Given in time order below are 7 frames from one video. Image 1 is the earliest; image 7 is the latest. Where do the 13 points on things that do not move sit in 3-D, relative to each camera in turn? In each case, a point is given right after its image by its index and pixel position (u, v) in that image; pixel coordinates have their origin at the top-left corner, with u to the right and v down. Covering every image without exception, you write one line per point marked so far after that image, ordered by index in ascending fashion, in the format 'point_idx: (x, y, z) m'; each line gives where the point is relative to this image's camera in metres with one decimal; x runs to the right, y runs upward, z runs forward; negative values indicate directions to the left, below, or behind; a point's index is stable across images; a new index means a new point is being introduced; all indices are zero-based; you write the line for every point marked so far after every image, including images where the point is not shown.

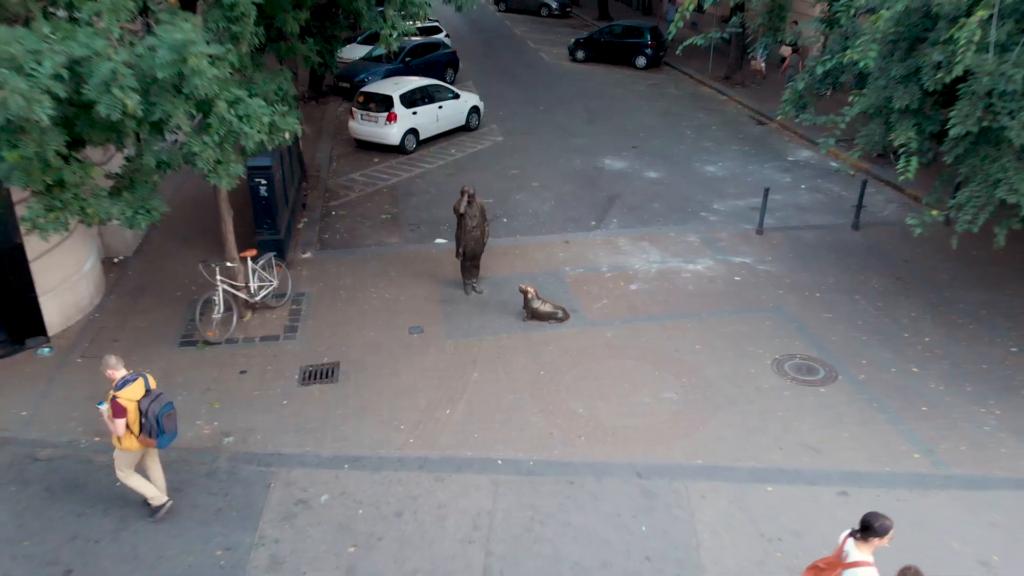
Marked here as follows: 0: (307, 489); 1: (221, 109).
0: (-2.6, -2.6, +5.7) m
1: (-3.0, +1.9, +4.7) m
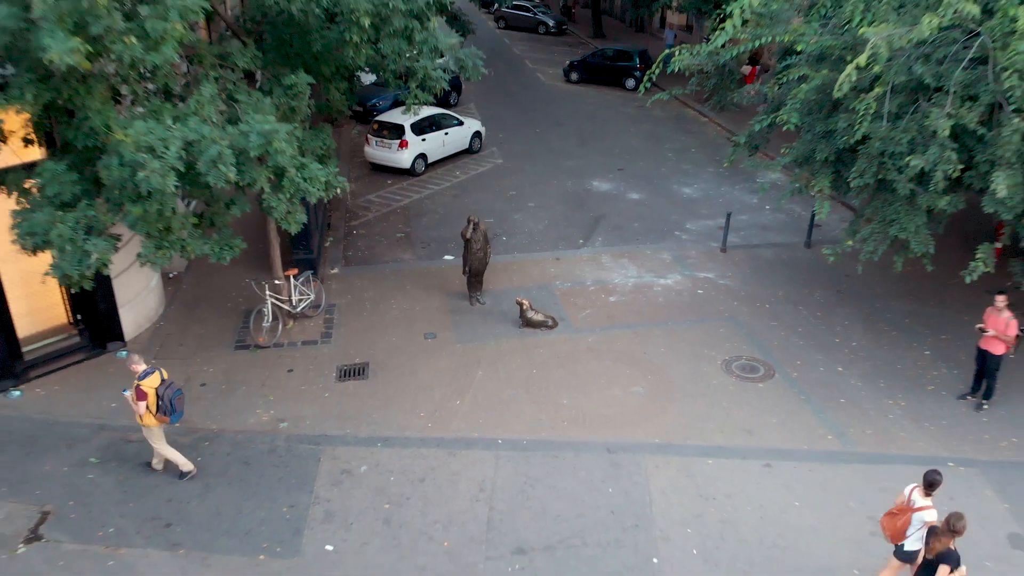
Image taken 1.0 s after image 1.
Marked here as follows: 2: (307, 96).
0: (-2.7, -2.9, +7.3) m
1: (-3.1, +1.6, +6.2) m
2: (-3.3, +3.1, +7.1) m
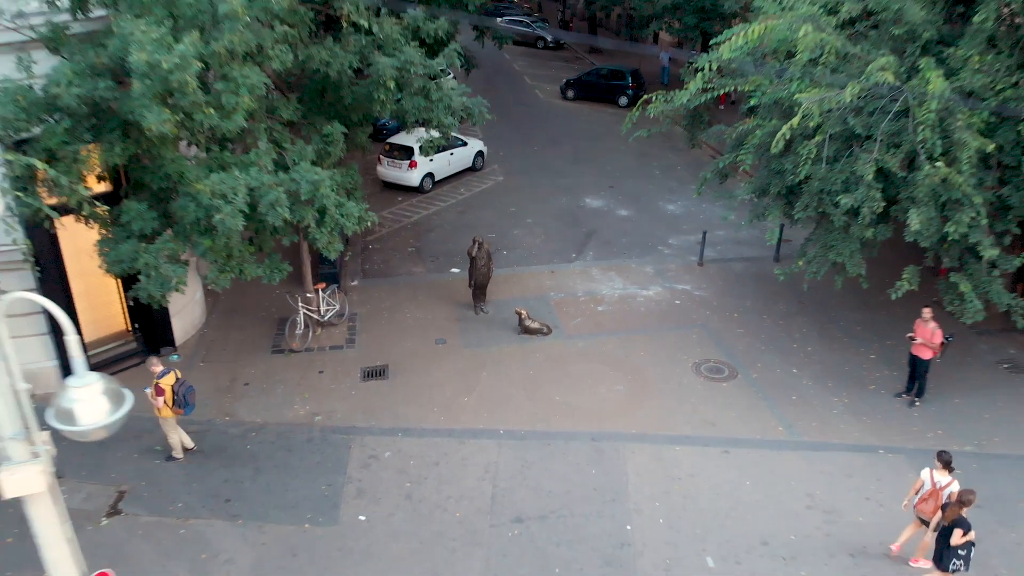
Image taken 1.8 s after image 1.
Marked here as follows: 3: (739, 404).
0: (-2.7, -3.2, +8.6) m
1: (-3.1, +1.3, +7.6) m
2: (-3.3, +2.8, +8.5) m
3: (+4.8, -2.5, +9.4) m
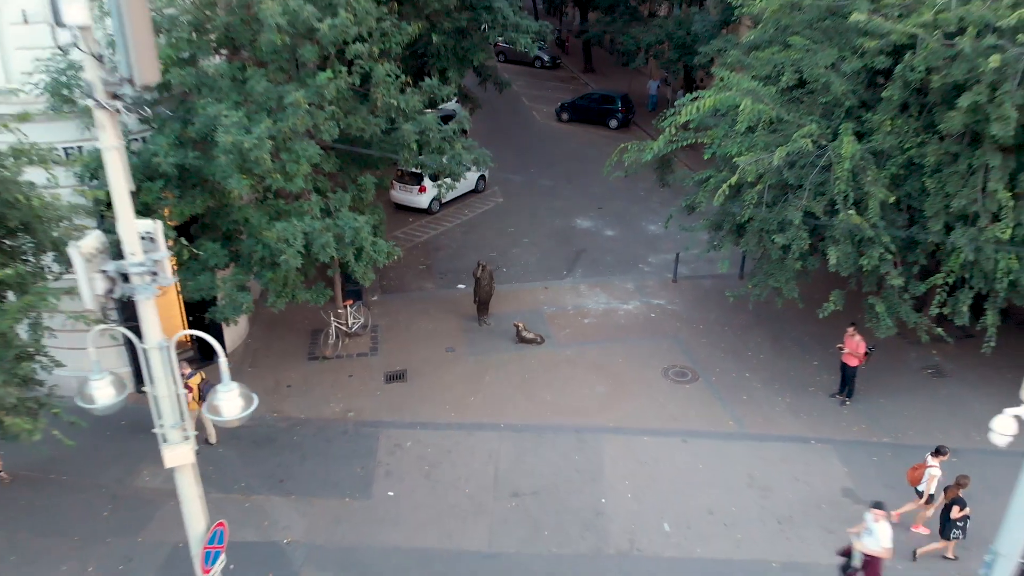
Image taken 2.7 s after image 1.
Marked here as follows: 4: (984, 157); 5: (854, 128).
0: (-2.7, -3.7, +10.6) m
1: (-3.1, +0.8, +9.5) m
2: (-3.3, +2.3, +10.4) m
3: (+4.8, -3.0, +11.3) m
4: (+9.9, +2.7, +9.2) m
5: (+7.5, +3.5, +9.6) m
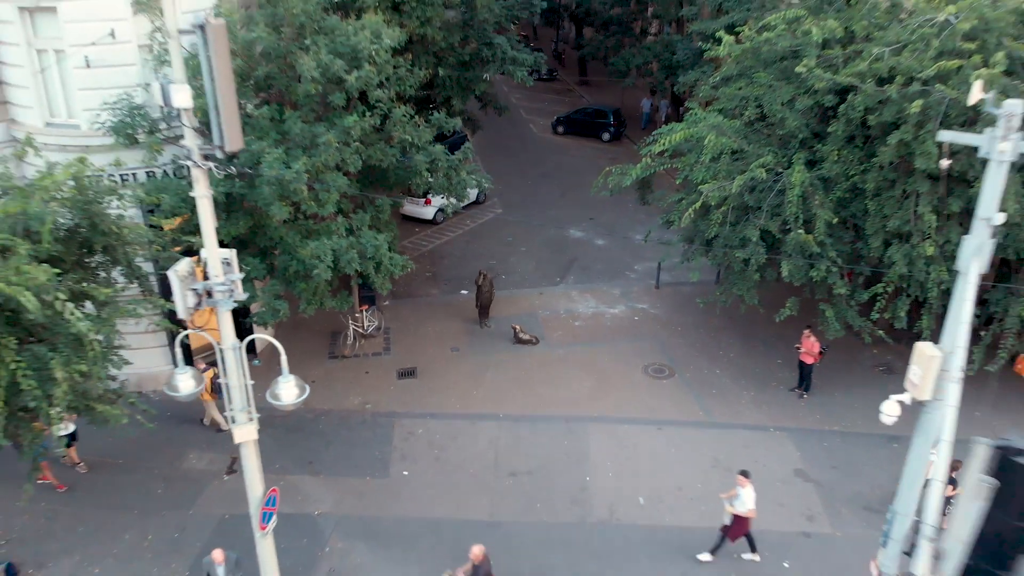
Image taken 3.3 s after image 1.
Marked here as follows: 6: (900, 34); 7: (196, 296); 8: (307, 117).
0: (-2.8, -3.9, +12.1) m
1: (-3.2, +0.6, +11.1) m
2: (-3.4, +2.1, +11.9) m
3: (+4.7, -3.2, +12.9) m
4: (+9.9, +2.5, +10.8) m
5: (+7.5, +3.3, +11.2) m
6: (+9.6, +6.3, +10.8) m
7: (-5.0, -0.1, +6.9) m
8: (-4.8, +4.1, +10.5) m
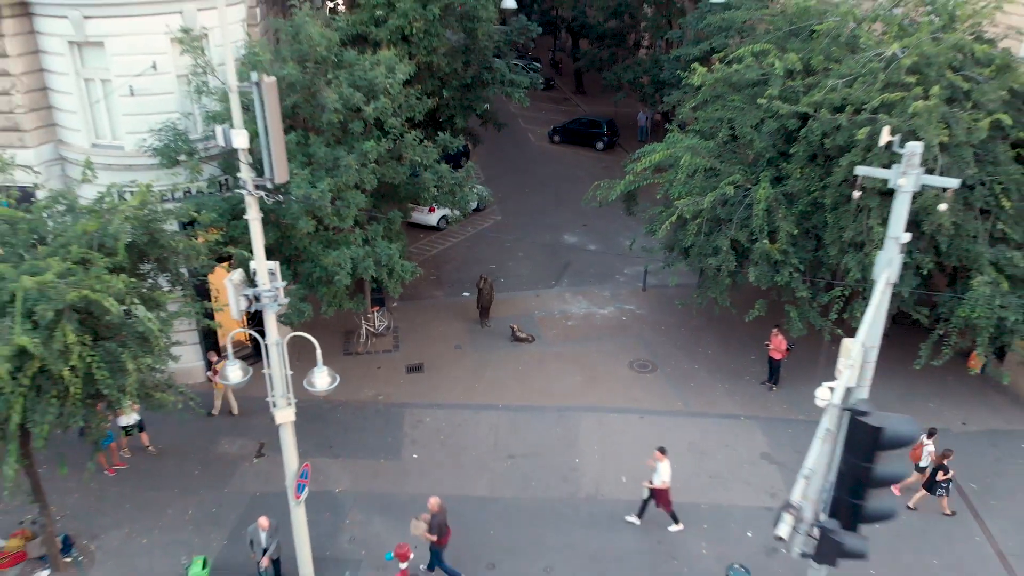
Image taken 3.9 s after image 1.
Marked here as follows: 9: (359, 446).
0: (-2.8, -4.0, +13.6) m
1: (-3.2, +0.5, +12.5) m
2: (-3.5, +2.0, +13.3) m
3: (+4.7, -3.3, +14.3) m
4: (+9.8, +2.4, +12.2) m
5: (+7.4, +3.2, +12.7) m
6: (+9.5, +6.2, +12.3) m
7: (-5.0, -0.2, +8.3) m
8: (-4.9, +4.0, +11.9) m
9: (-4.5, -4.6, +12.8) m
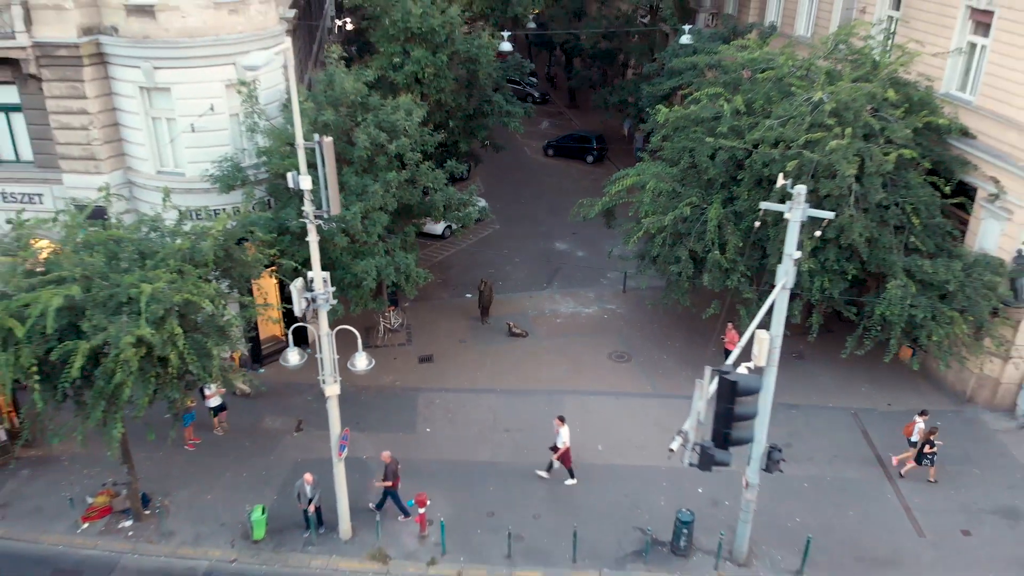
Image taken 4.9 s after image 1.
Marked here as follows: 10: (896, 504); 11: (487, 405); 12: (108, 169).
0: (-3.0, -4.1, +16.2) m
1: (-3.4, +0.4, +15.2) m
2: (-3.6, +1.9, +16.0) m
3: (+4.5, -3.4, +17.0) m
4: (+9.7, +2.3, +14.9) m
5: (+7.2, +3.1, +15.3) m
6: (+9.3, +6.1, +15.0) m
7: (-5.2, -0.3, +11.0) m
8: (-5.1, +3.8, +14.5) m
9: (-4.6, -4.7, +15.5) m
10: (+12.1, -6.8, +13.9) m
11: (-1.0, -4.2, +16.0) m
12: (-14.9, +4.4, +16.2) m
